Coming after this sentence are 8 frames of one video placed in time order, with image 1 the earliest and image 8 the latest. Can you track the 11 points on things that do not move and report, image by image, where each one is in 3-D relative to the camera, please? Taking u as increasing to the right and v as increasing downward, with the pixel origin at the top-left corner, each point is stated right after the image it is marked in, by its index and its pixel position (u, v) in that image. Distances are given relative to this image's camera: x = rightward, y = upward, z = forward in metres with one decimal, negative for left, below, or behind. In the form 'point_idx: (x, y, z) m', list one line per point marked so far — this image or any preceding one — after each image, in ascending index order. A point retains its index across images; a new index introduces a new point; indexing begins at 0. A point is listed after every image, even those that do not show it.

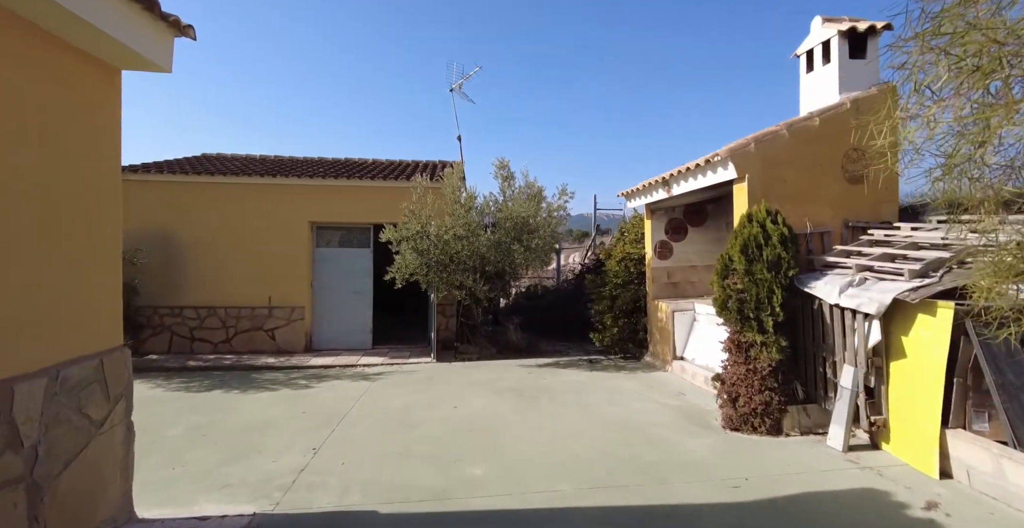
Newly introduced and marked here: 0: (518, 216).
0: (+0.1, +0.8, +8.1) m
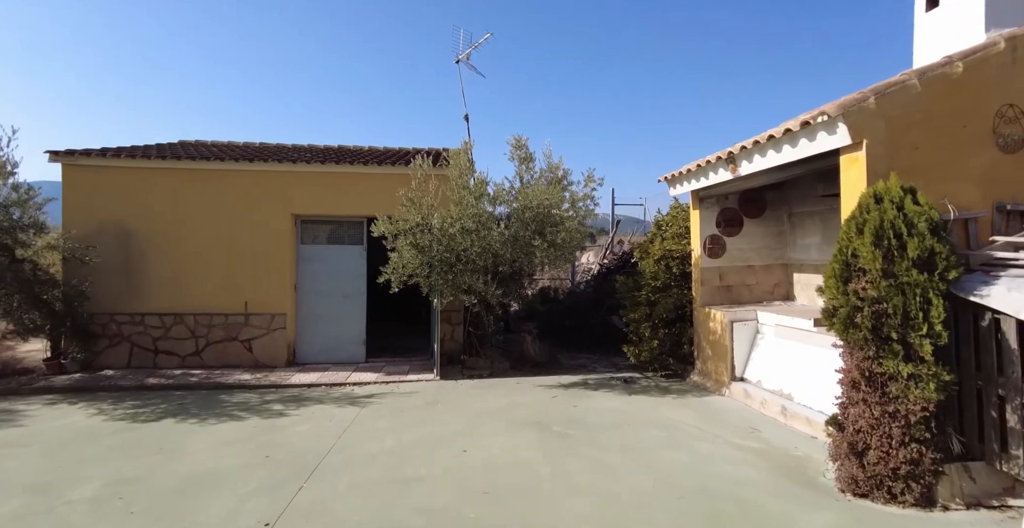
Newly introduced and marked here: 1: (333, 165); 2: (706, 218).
0: (+0.3, +0.8, +6.6) m
1: (-2.9, +1.6, +8.3) m
2: (+2.7, +0.6, +7.1) m
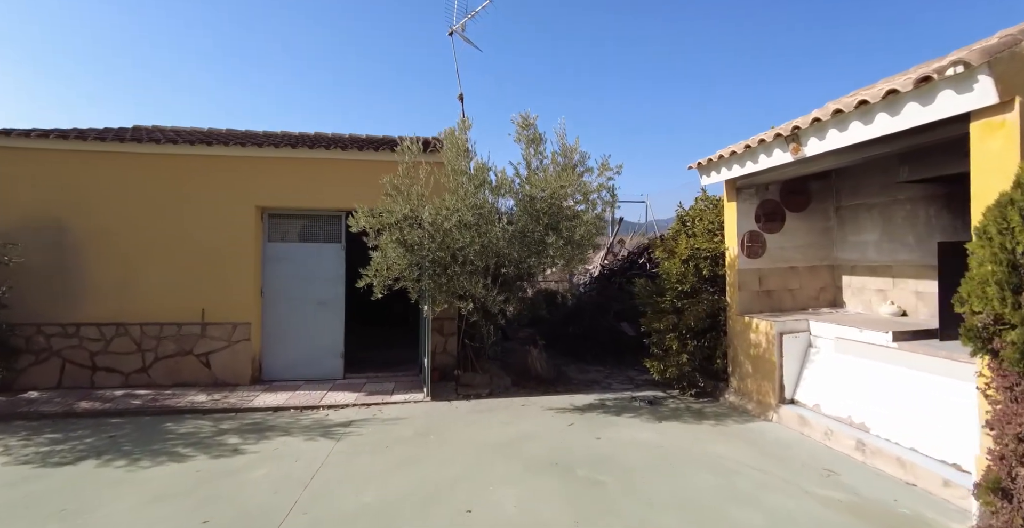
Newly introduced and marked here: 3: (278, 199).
0: (+0.4, +0.8, +5.5) m
1: (-2.9, +1.6, +7.1) m
2: (+2.8, +0.6, +6.1) m
3: (-3.3, +0.9, +7.3) m
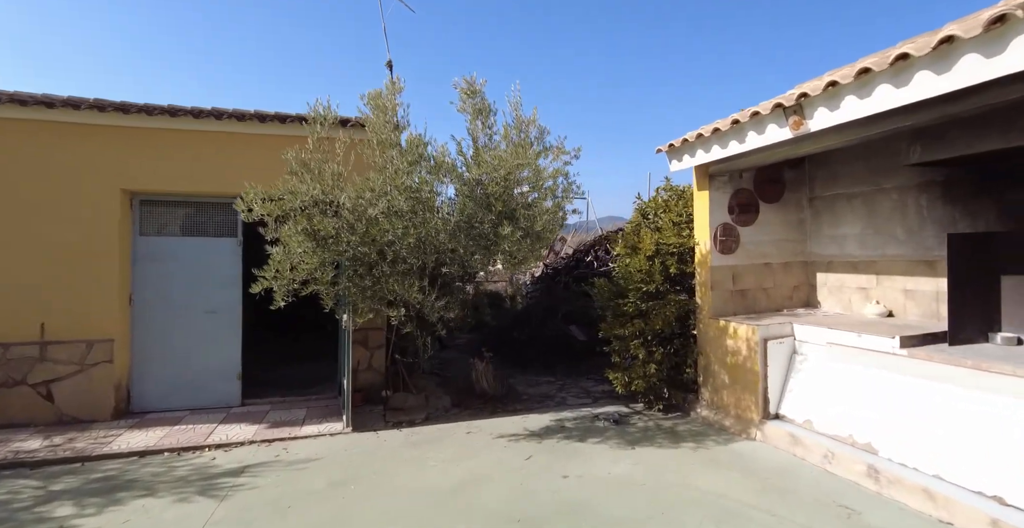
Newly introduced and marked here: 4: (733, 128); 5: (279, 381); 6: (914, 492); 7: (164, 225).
0: (-0.1, +0.8, +4.5) m
1: (-3.6, +1.6, +5.6) m
2: (+2.2, +0.7, +5.4) m
3: (-4.0, +0.9, +5.7) m
4: (+2.0, +1.2, +4.5) m
5: (-3.1, -1.6, +6.8) m
6: (+2.7, -1.6, +3.5) m
7: (-4.1, +0.5, +6.0) m
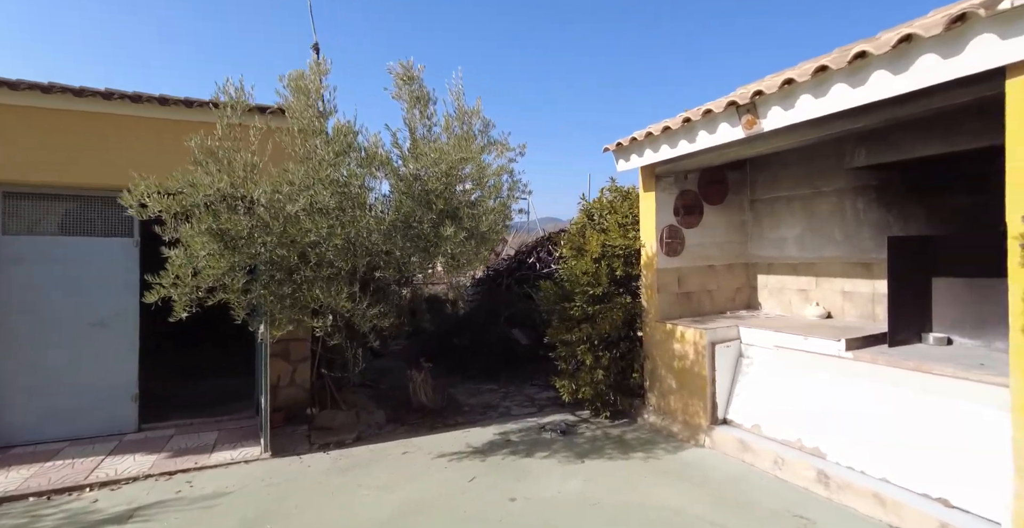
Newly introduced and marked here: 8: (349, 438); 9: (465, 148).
0: (-0.5, +0.7, +4.1) m
1: (-4.2, +1.6, +4.8) m
2: (+1.6, +0.6, +5.3) m
3: (-4.6, +0.9, +4.8) m
4: (+1.5, +1.2, +4.4) m
5: (-3.8, -1.6, +6.0) m
6: (+2.4, -1.6, +3.5) m
7: (-4.7, +0.4, +5.1) m
8: (-1.5, -1.7, +4.9) m
9: (-0.4, +0.9, +4.2) m
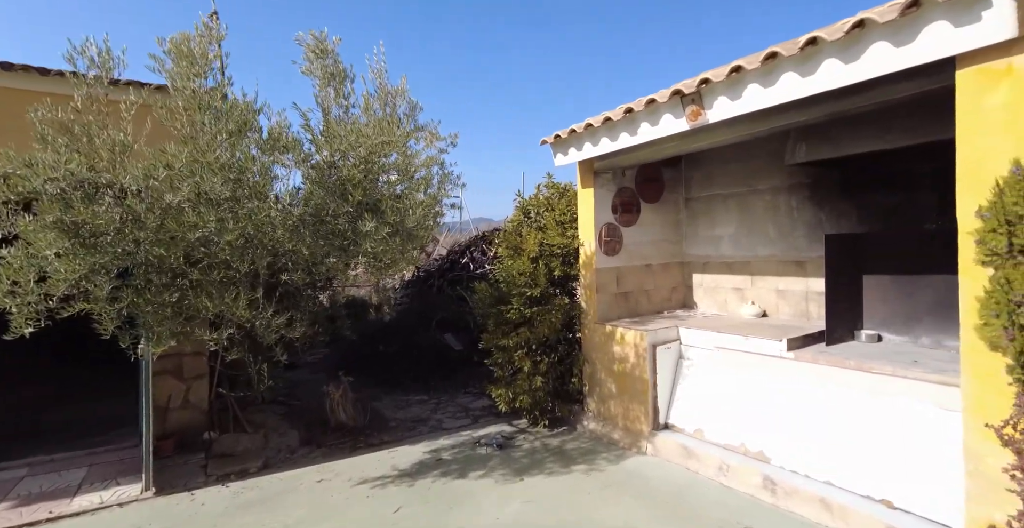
0: (-1.0, +0.7, +3.6) m
1: (-4.7, +1.5, +3.8) m
2: (+0.9, +0.6, +5.0) m
3: (-5.1, +0.9, +3.8) m
4: (+0.9, +1.2, +4.2) m
5: (-4.5, -1.6, +5.1) m
6: (+2.0, -1.6, +3.4) m
7: (-5.3, +0.4, +4.0) m
8: (-2.1, -1.7, +4.2) m
9: (-0.9, +0.9, +3.7) m
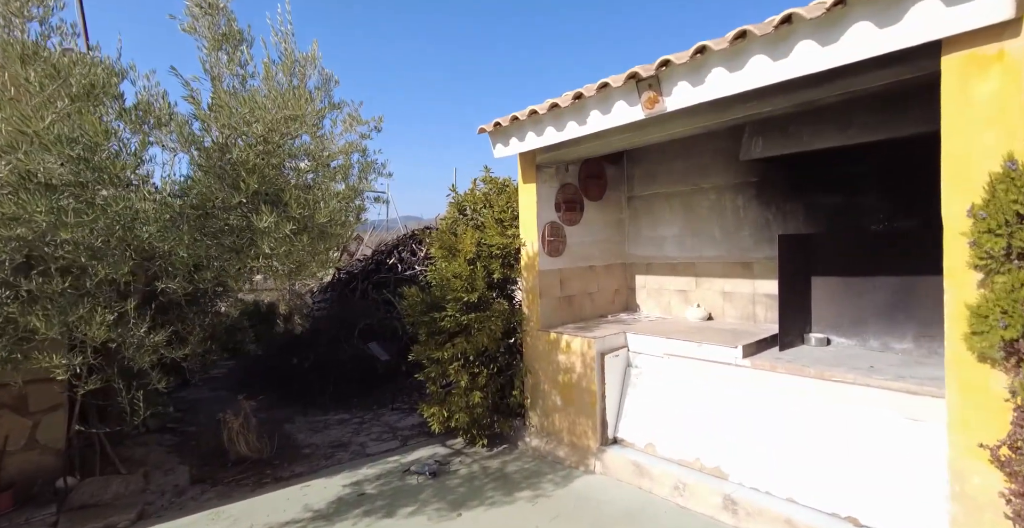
0: (-1.4, +0.7, +2.9) m
1: (-5.1, +1.5, +2.6) m
2: (+0.3, +0.6, +4.6) m
3: (-5.5, +0.8, +2.5) m
4: (+0.4, +1.2, +3.8) m
5: (-5.1, -1.7, +3.9) m
6: (+1.6, -1.6, +3.1) m
7: (-5.7, +0.4, +2.8) m
8: (-2.6, -1.7, +3.4) m
9: (-1.3, +0.9, +3.0) m
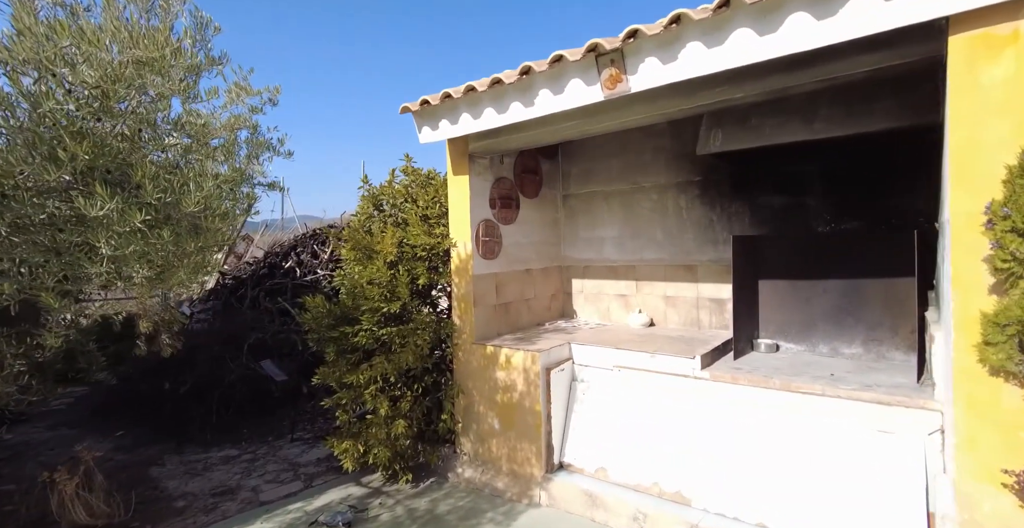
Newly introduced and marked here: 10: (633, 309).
0: (-1.6, +0.7, +2.1) m
1: (-5.2, +1.5, +1.1) m
2: (-0.3, +0.6, +4.1) m
3: (-5.6, +0.8, +0.9) m
4: (0.0, +1.1, +3.2) m
5: (-5.4, -1.7, +2.4) m
6: (+1.3, -1.6, +2.8) m
7: (-5.8, +0.3, +1.1) m
8: (-2.8, -1.7, +2.3) m
9: (-1.5, +0.9, +2.2) m
10: (+1.1, -0.4, +4.7) m
